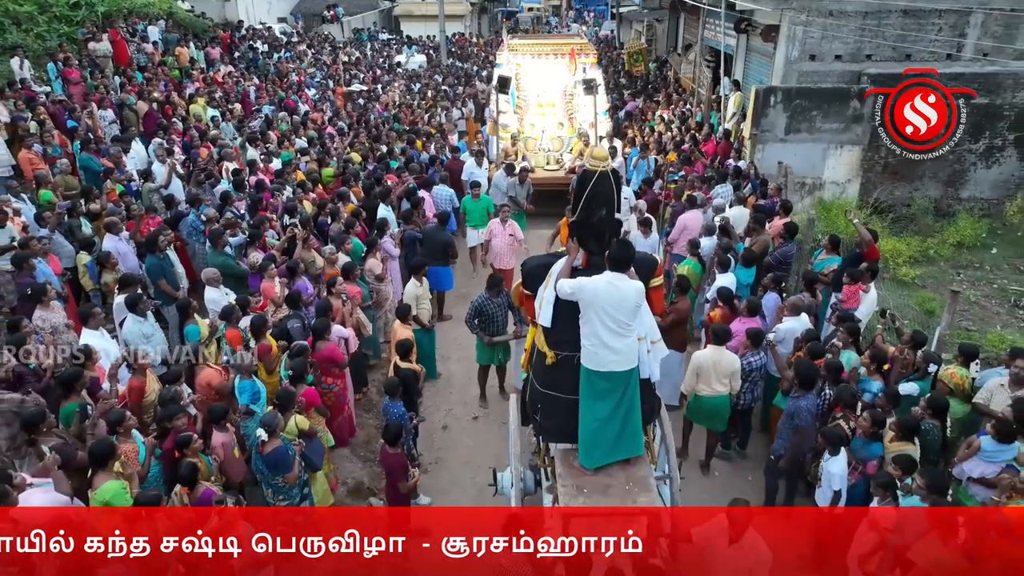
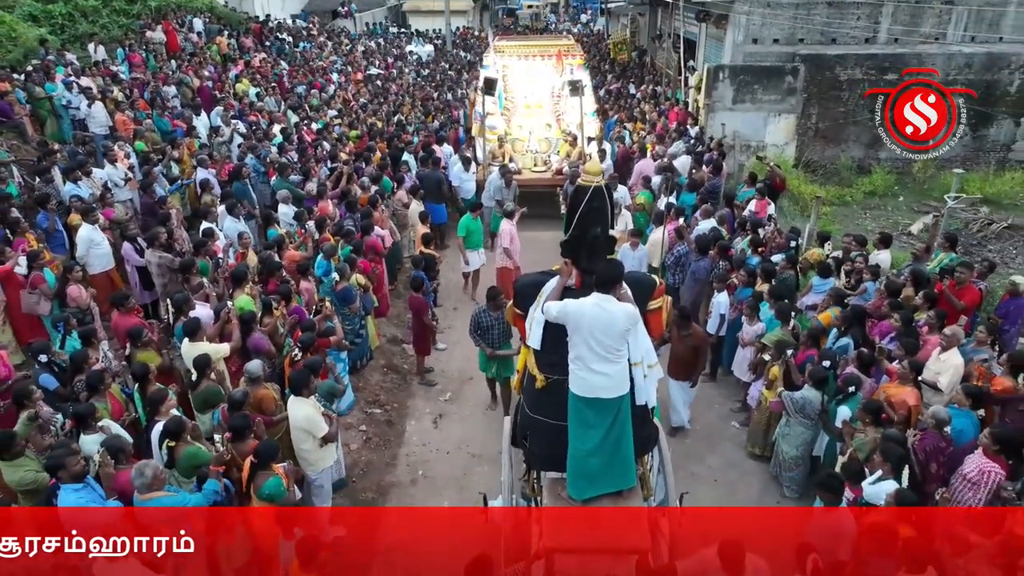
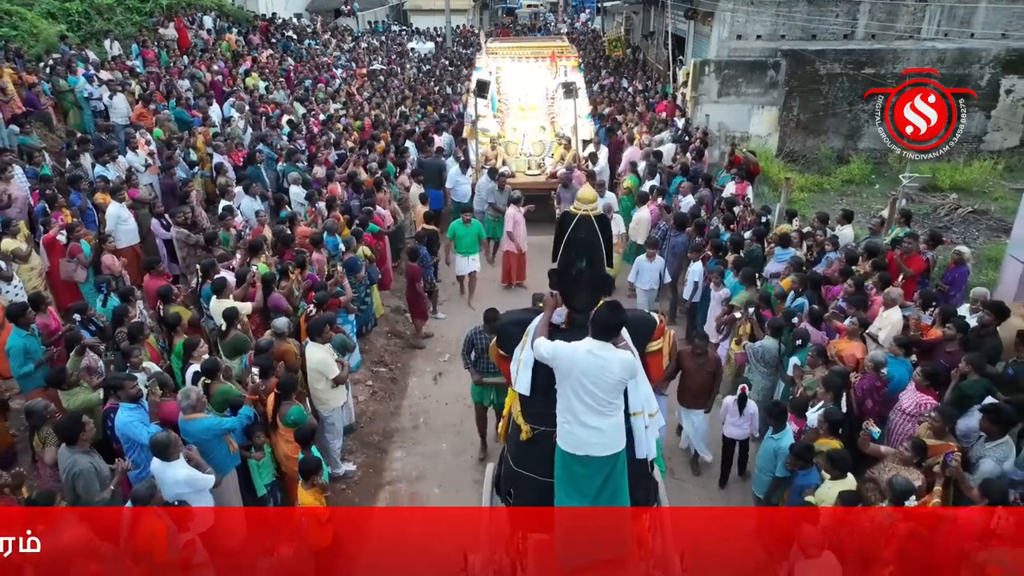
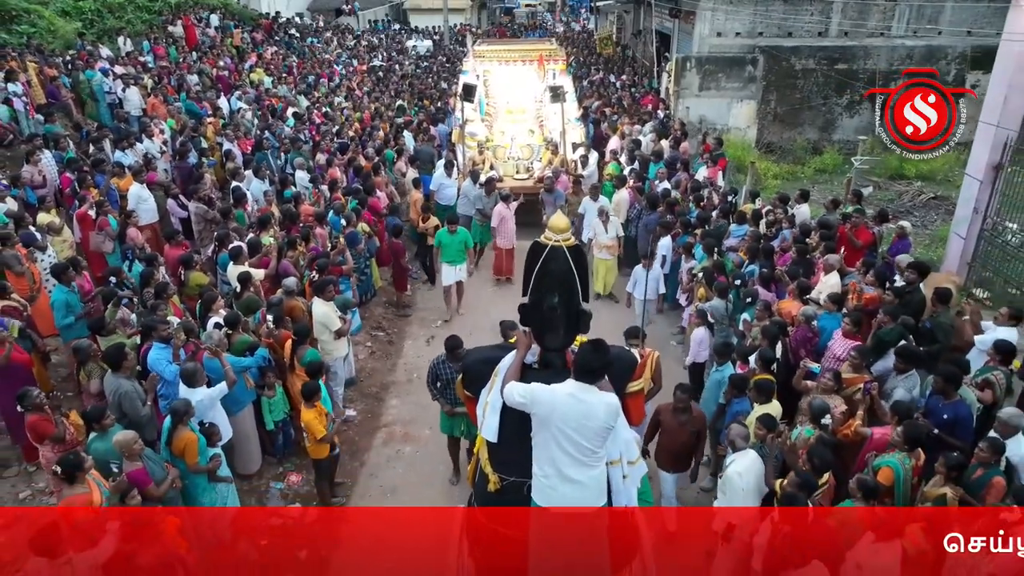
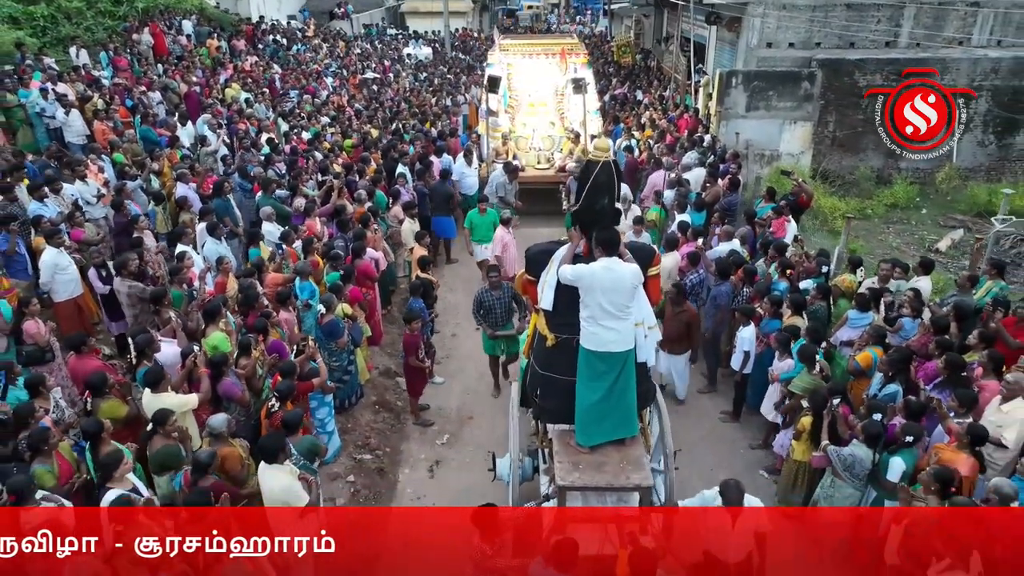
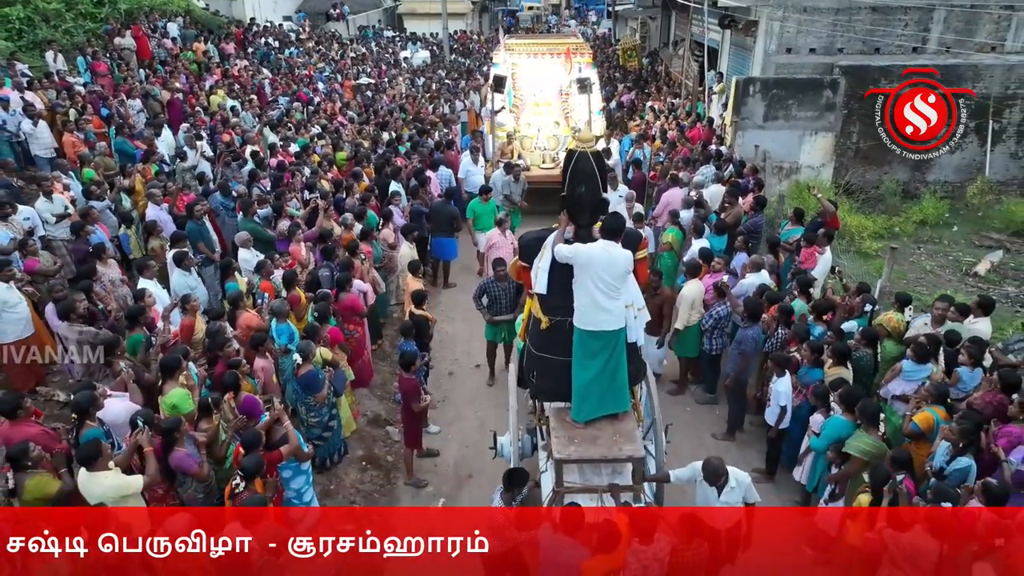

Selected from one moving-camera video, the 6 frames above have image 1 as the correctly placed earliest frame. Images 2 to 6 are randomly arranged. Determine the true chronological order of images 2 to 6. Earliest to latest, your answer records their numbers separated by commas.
6, 5, 2, 3, 4
